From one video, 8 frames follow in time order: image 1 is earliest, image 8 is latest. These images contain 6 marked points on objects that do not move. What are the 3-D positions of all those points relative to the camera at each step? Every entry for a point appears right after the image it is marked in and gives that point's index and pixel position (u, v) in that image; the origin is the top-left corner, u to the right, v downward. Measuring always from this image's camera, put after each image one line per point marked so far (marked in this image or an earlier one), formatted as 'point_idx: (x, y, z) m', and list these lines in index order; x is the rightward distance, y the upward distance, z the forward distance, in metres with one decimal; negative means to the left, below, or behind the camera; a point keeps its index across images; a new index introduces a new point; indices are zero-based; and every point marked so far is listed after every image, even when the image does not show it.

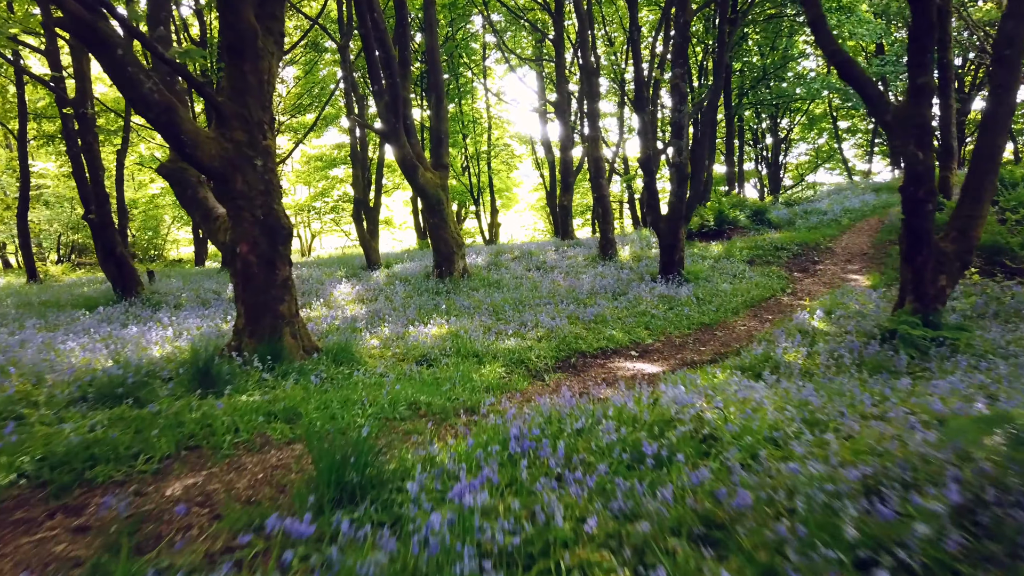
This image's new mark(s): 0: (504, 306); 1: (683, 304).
0: (-0.2, -0.4, +11.9) m
1: (+3.6, -0.4, +11.7) m
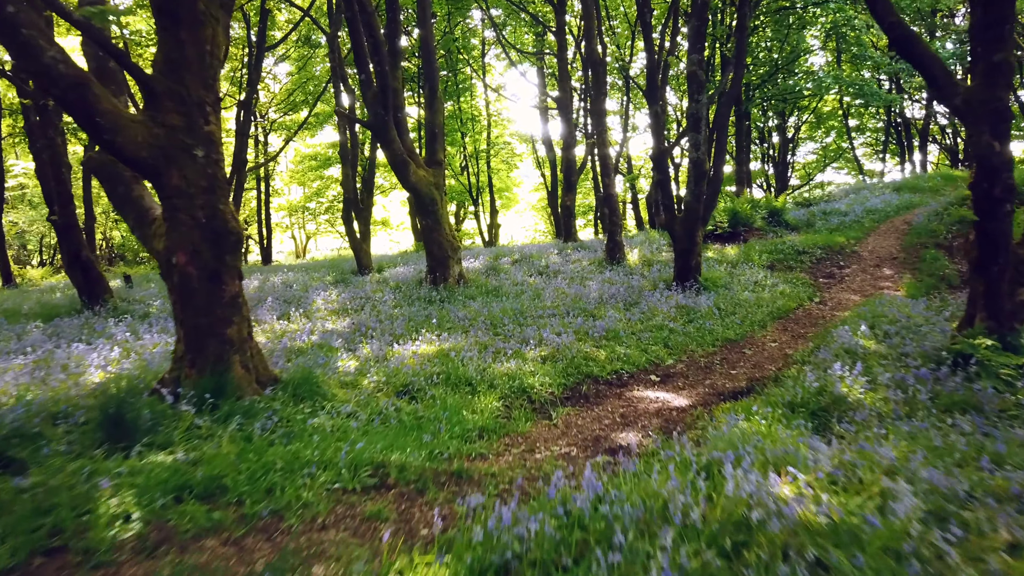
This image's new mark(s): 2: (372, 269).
0: (-0.2, -0.6, +10.7) m
1: (+3.6, -0.6, +10.4) m
2: (-4.9, +0.7, +19.5) m
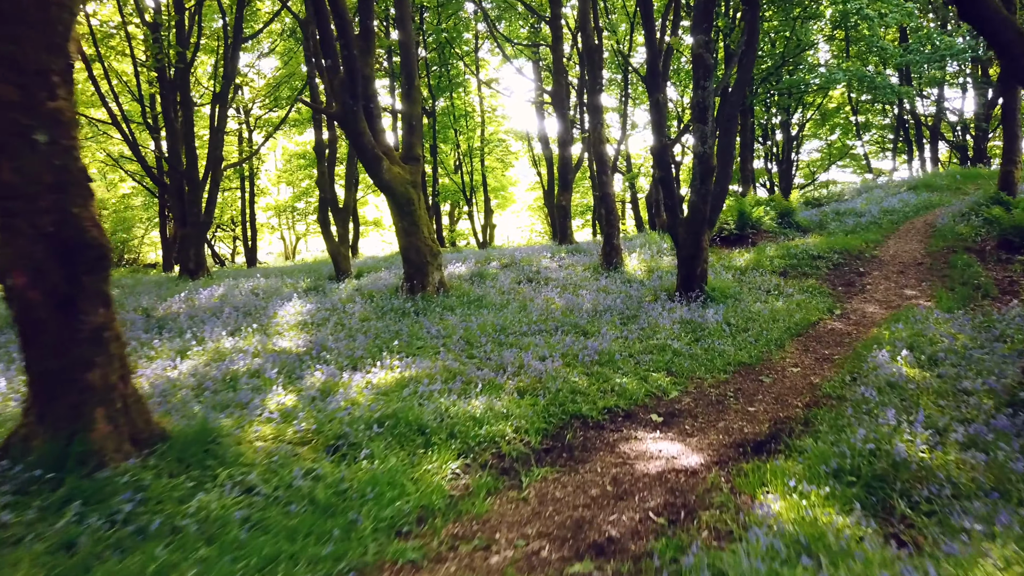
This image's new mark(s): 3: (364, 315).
0: (-0.5, -0.8, +9.3) m
1: (+3.3, -0.8, +9.0) m
2: (-5.3, +0.4, +18.1) m
3: (-3.0, -0.6, +11.3) m
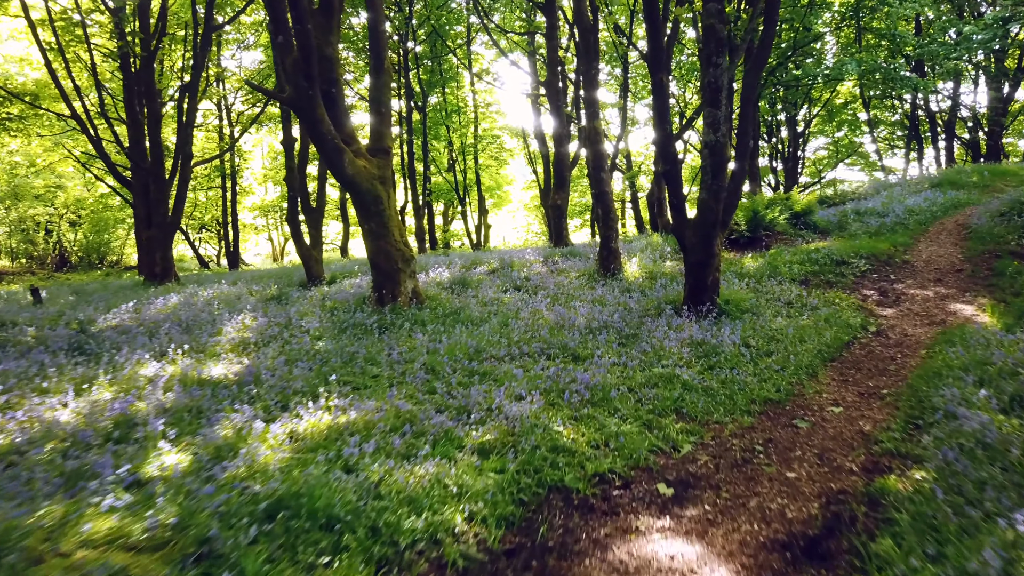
0: (-0.9, -1.0, +7.7) m
1: (+2.9, -1.0, +7.4) m
2: (-5.6, +0.2, +16.5) m
3: (-3.3, -0.8, +9.7) m
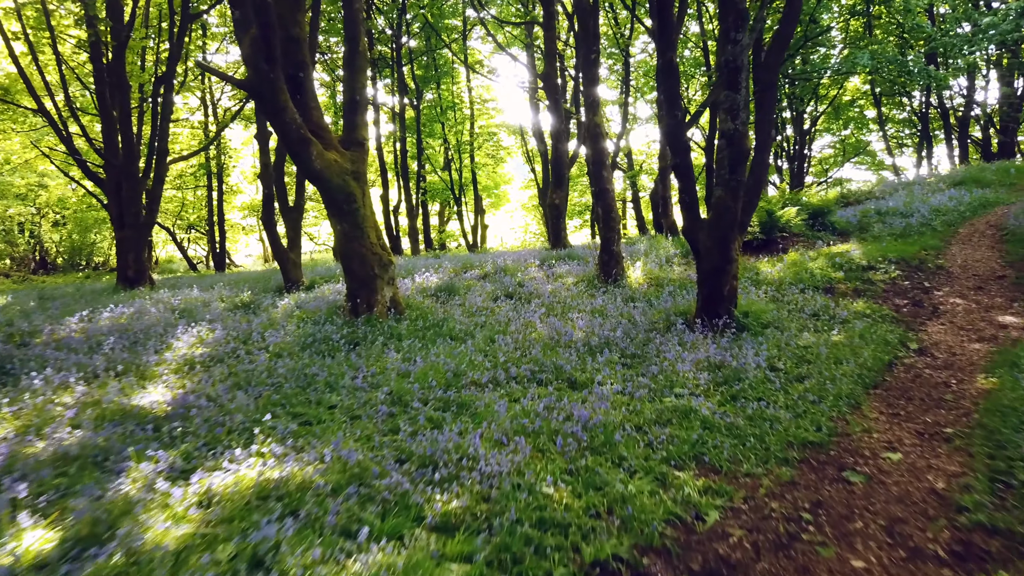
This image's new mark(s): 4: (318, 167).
0: (-1.1, -1.2, +6.5) m
1: (+2.8, -1.2, +6.2) m
2: (-5.8, +0.1, +15.3) m
3: (-3.5, -1.0, +8.5) m
4: (-3.3, +2.1, +9.6) m
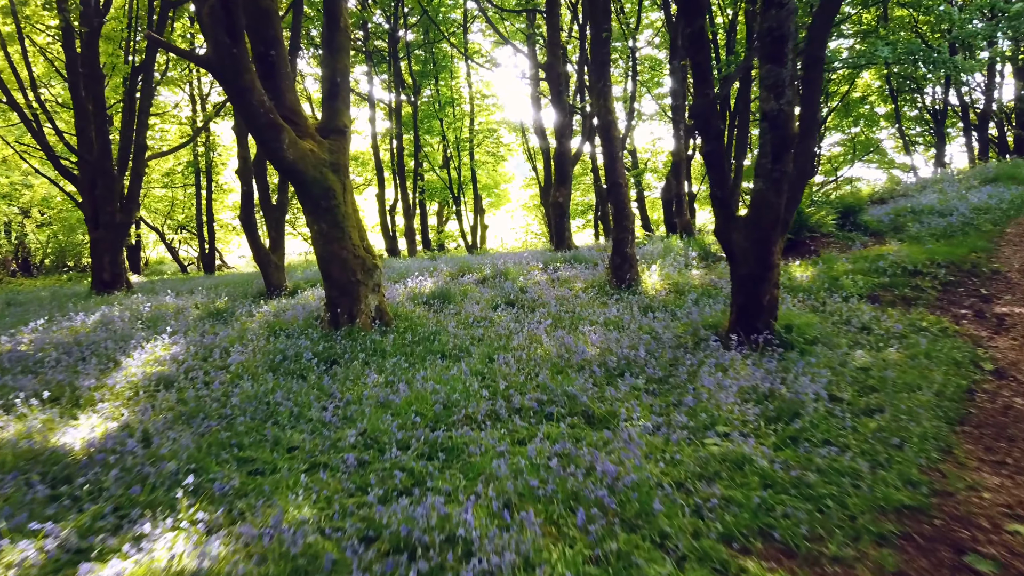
0: (-1.0, -1.3, +5.2) m
1: (+2.8, -1.3, +5.0) m
2: (-5.8, -0.1, +14.1) m
3: (-3.5, -1.1, +7.3) m
4: (-3.3, +2.0, +8.4) m
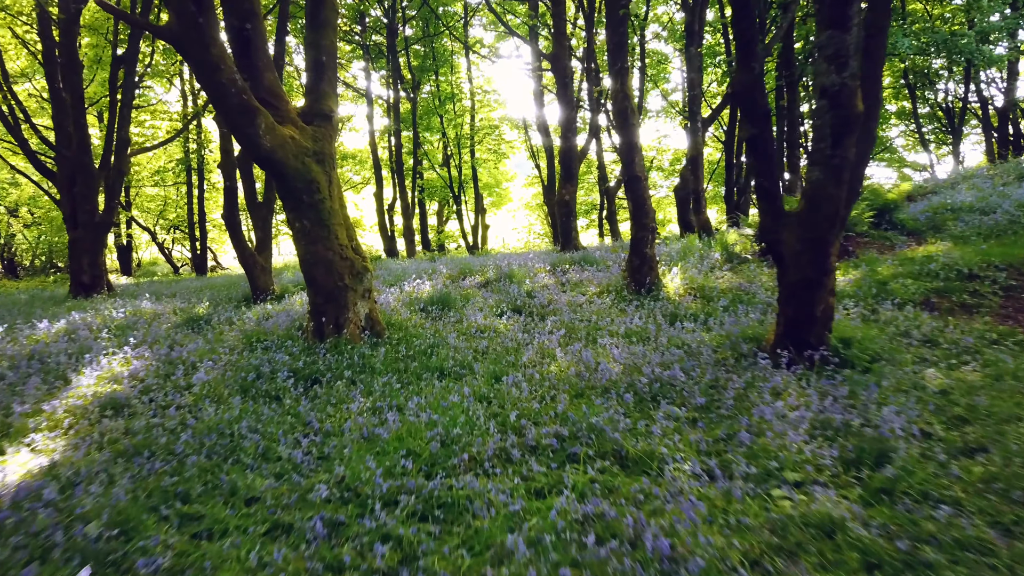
0: (-0.9, -1.4, +4.2) m
1: (+2.9, -1.4, +3.9) m
2: (-5.6, -0.2, +13.0) m
3: (-3.4, -1.2, +6.2) m
4: (-3.2, +1.9, +7.3) m
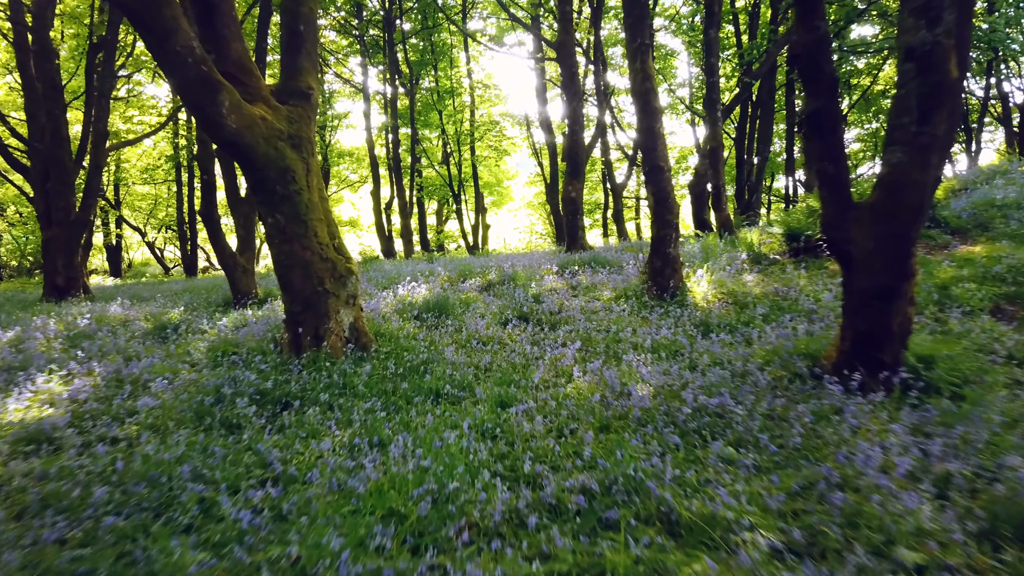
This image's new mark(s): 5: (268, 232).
0: (-0.8, -1.4, +3.1) m
1: (+3.0, -1.4, +2.8) m
2: (-5.5, -0.2, +11.9) m
3: (-3.3, -1.2, +5.1) m
4: (-3.1, +1.8, +6.2) m
5: (-2.9, +0.7, +6.8) m
